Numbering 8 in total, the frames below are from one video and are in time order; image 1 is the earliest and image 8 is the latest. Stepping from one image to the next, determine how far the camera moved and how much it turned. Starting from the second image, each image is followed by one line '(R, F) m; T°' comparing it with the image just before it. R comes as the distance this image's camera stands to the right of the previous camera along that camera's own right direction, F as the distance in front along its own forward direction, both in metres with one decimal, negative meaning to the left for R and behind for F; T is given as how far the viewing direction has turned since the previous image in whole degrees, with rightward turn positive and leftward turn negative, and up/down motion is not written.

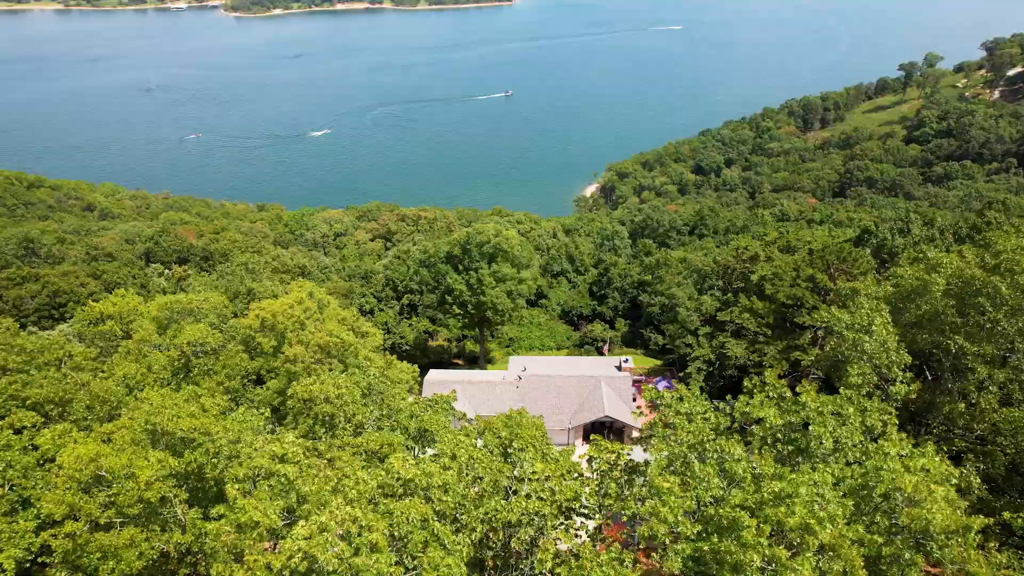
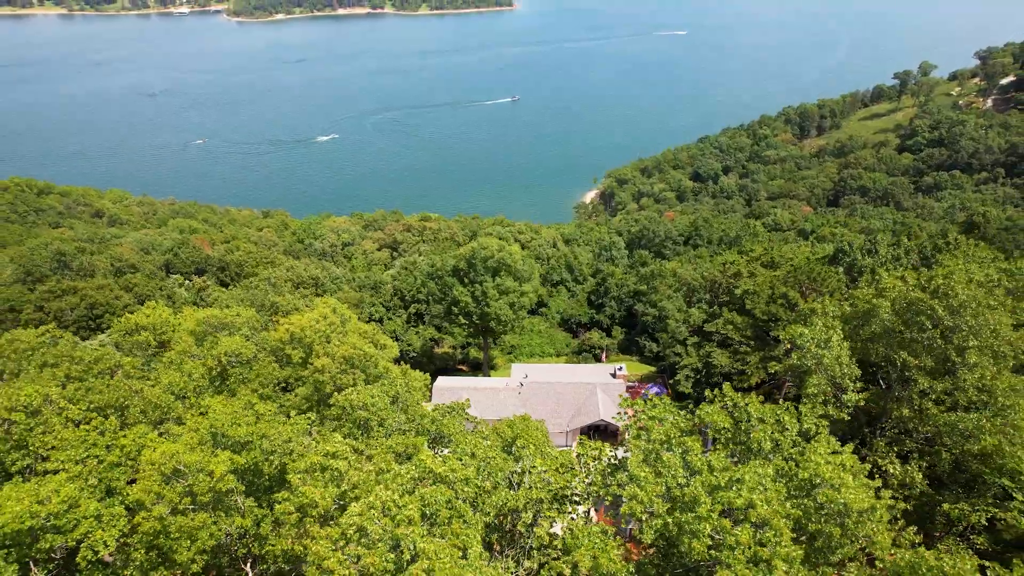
(-0.1, -1.3) m; 0°
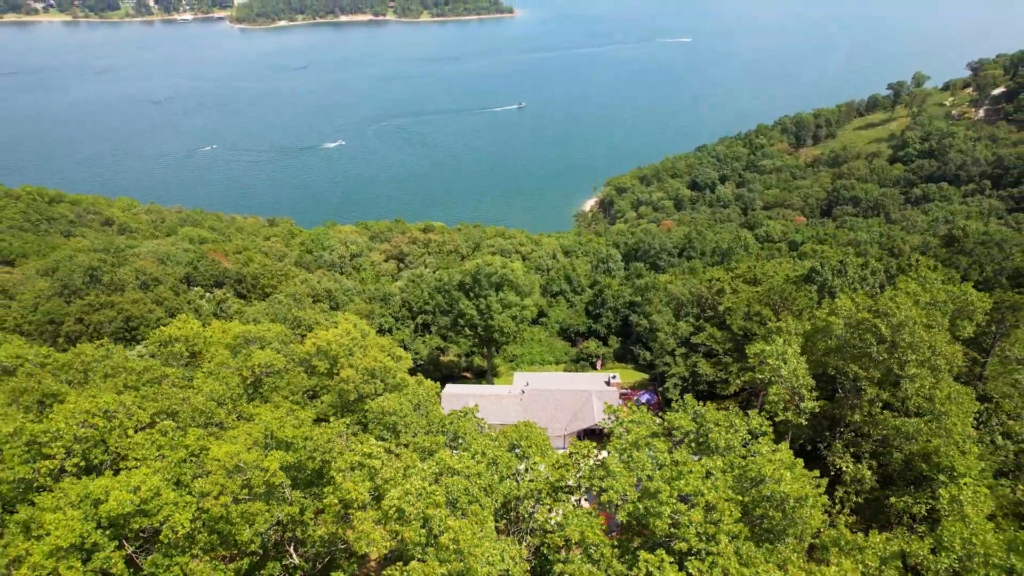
(-0.1, -1.5) m; 0°
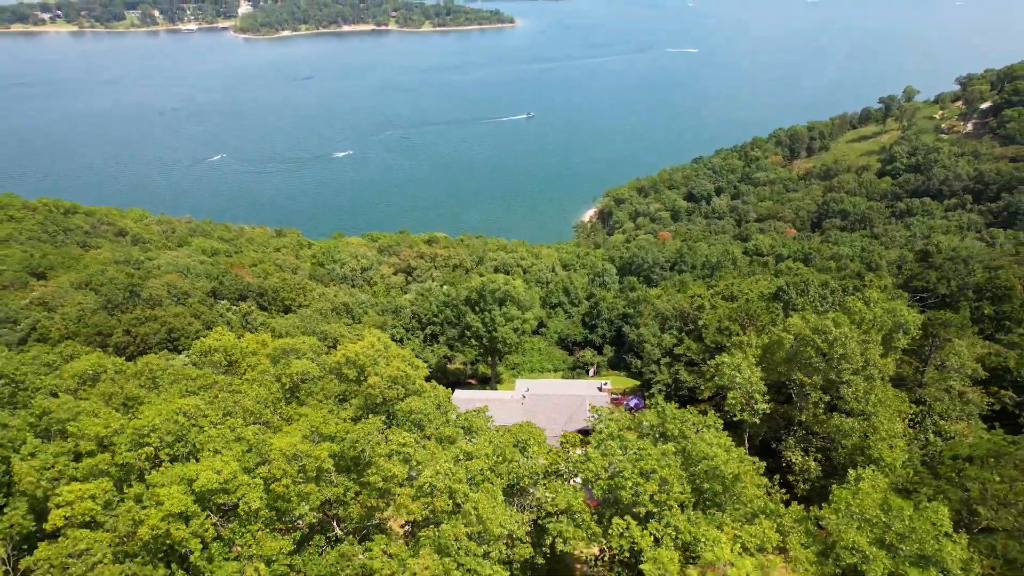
(0.0, -2.2) m; 0°
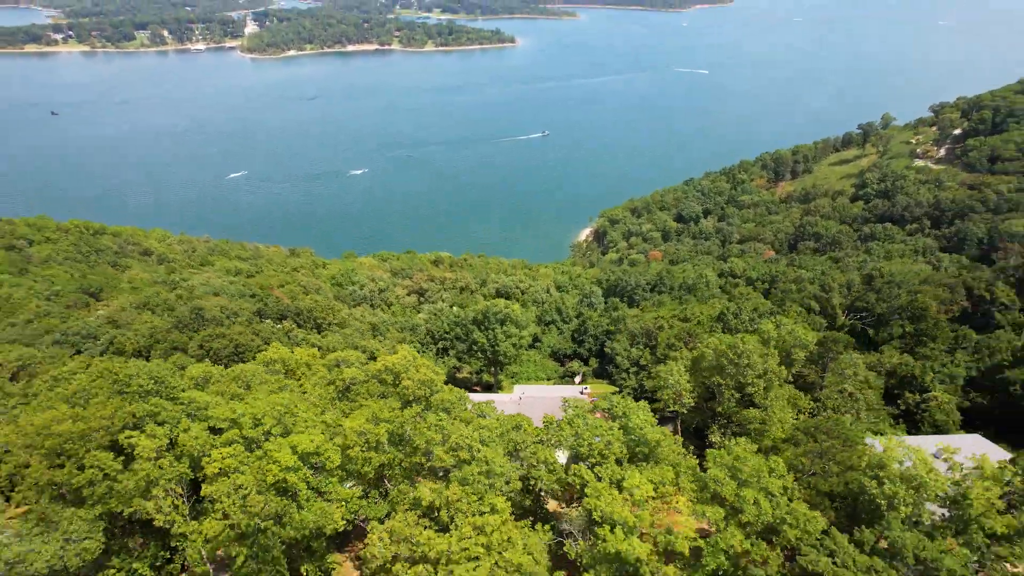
(+0.1, -5.2) m; 0°
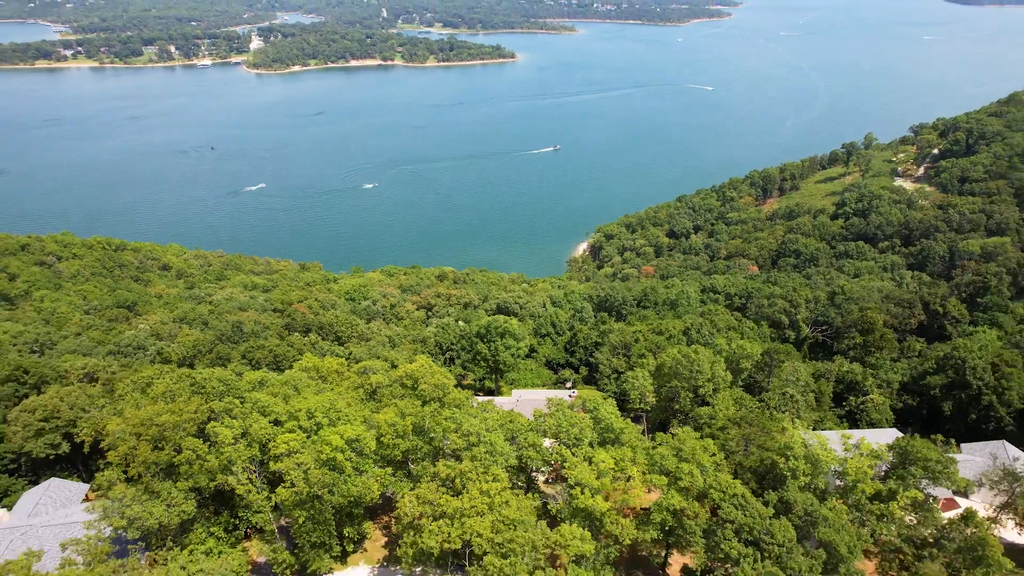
(+0.1, -4.4) m; 0°
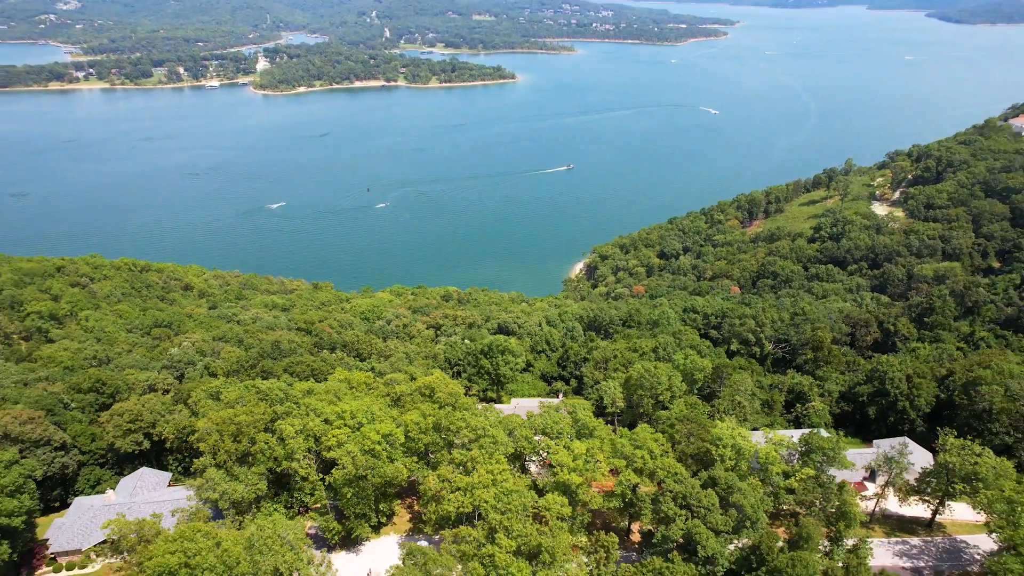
(+0.1, -5.9) m; 0°
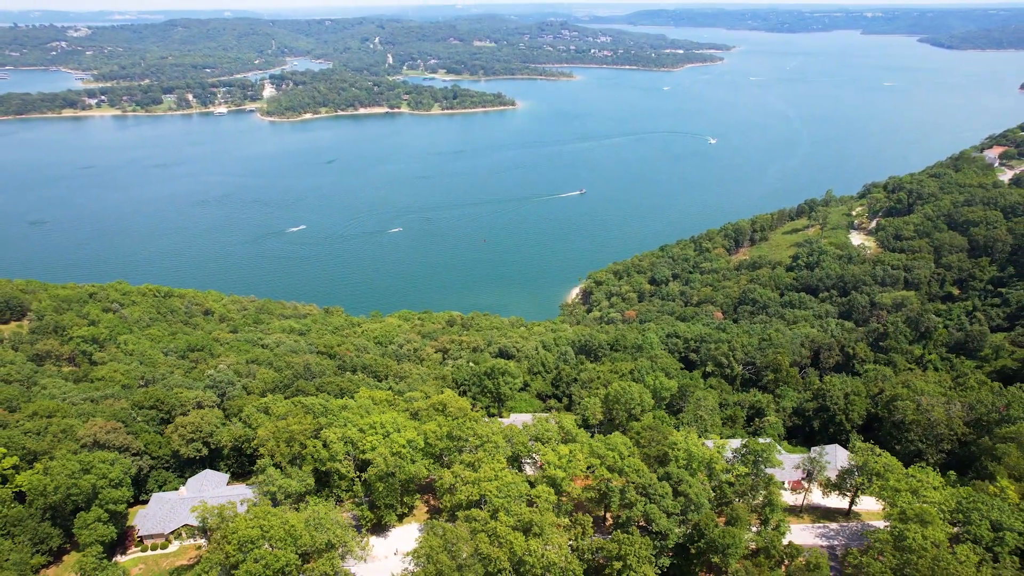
(+0.1, -6.3) m; 0°
